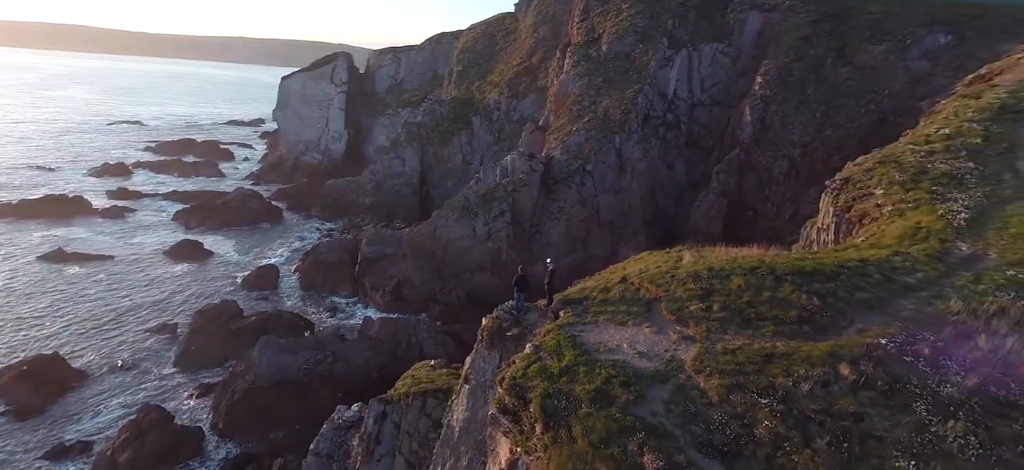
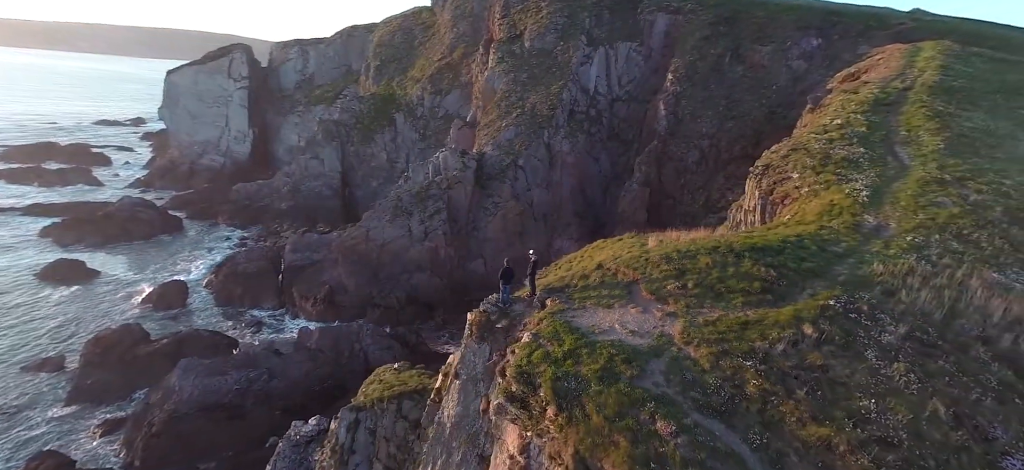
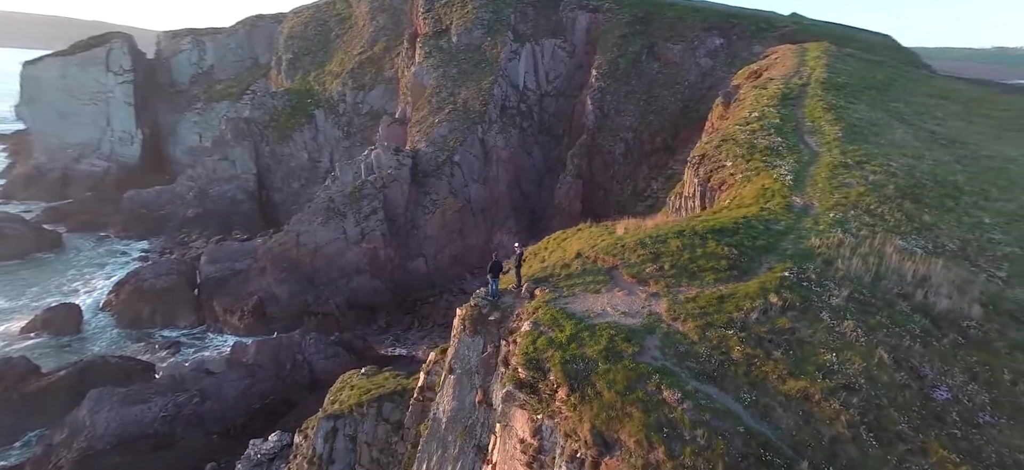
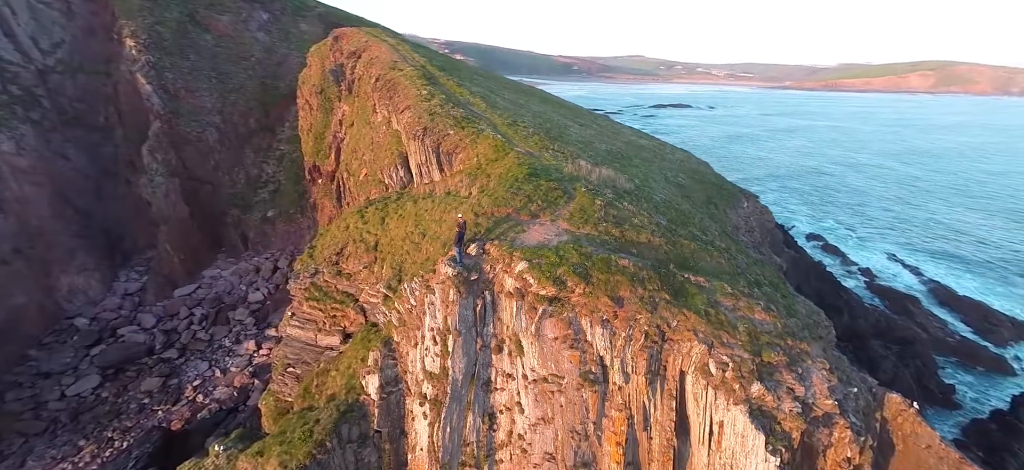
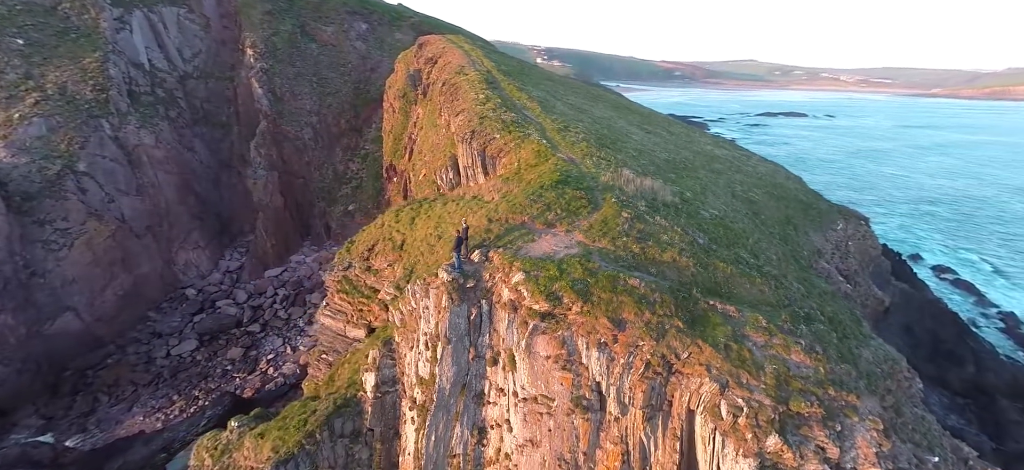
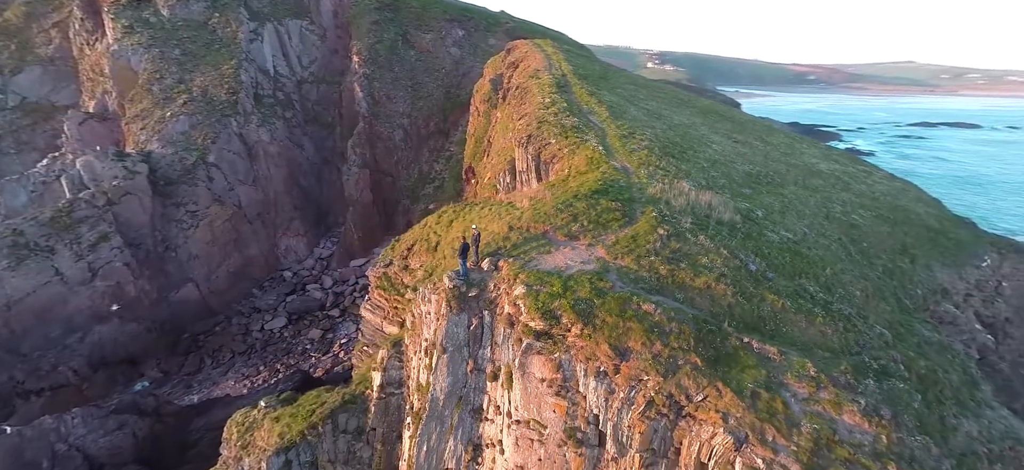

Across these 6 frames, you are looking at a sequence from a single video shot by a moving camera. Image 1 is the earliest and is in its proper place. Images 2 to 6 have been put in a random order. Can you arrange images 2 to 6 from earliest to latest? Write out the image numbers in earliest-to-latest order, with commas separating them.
2, 3, 6, 5, 4
